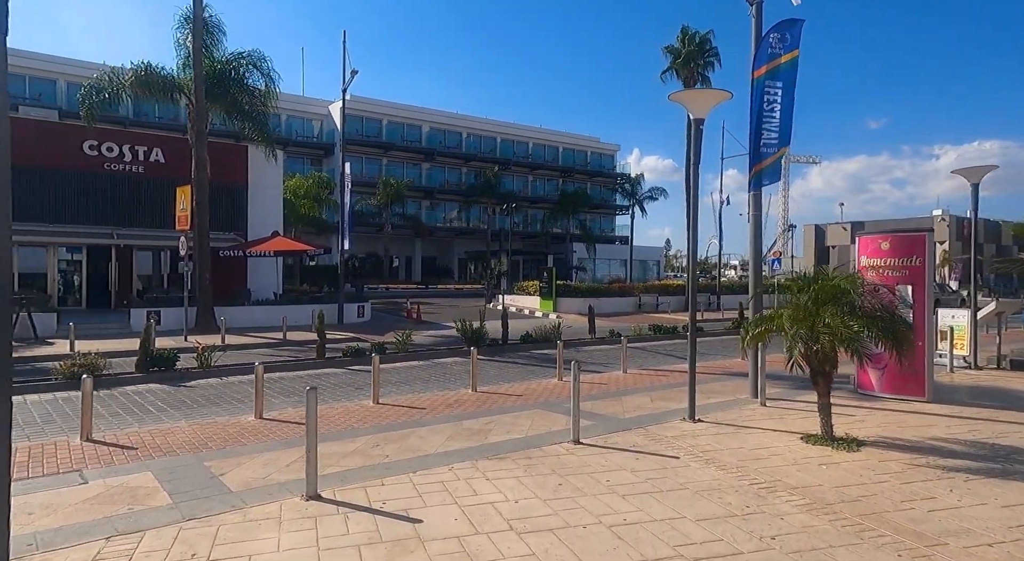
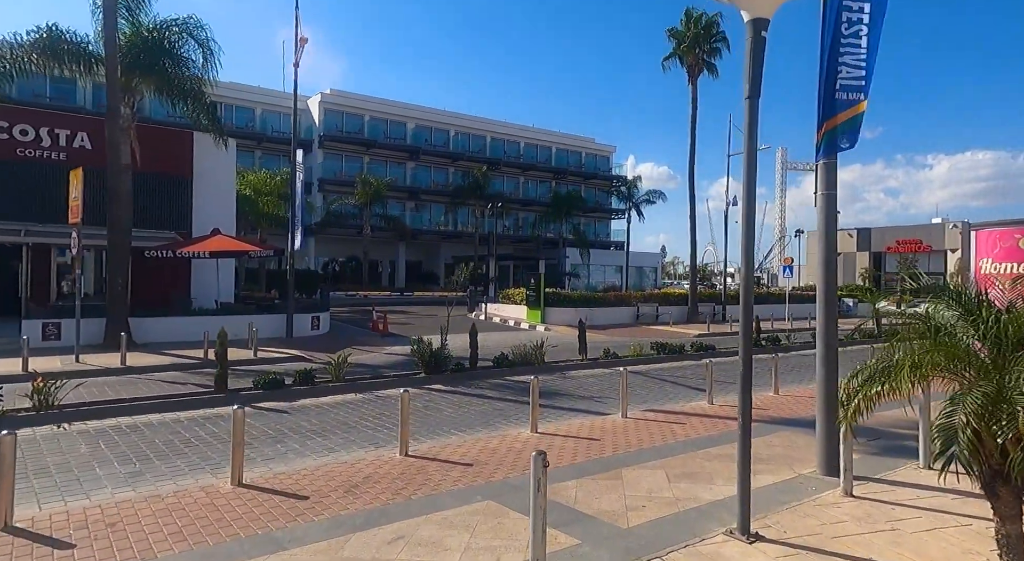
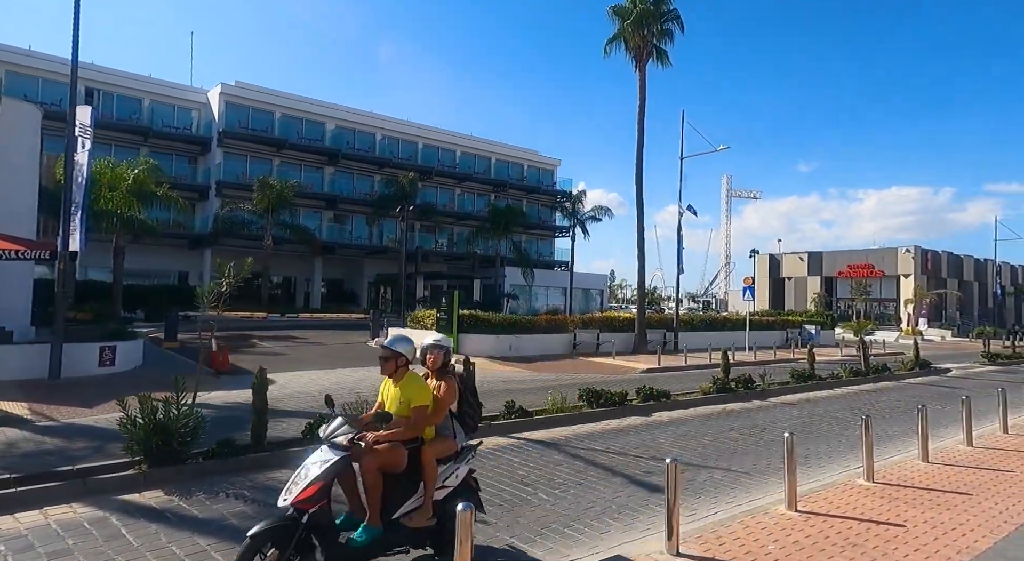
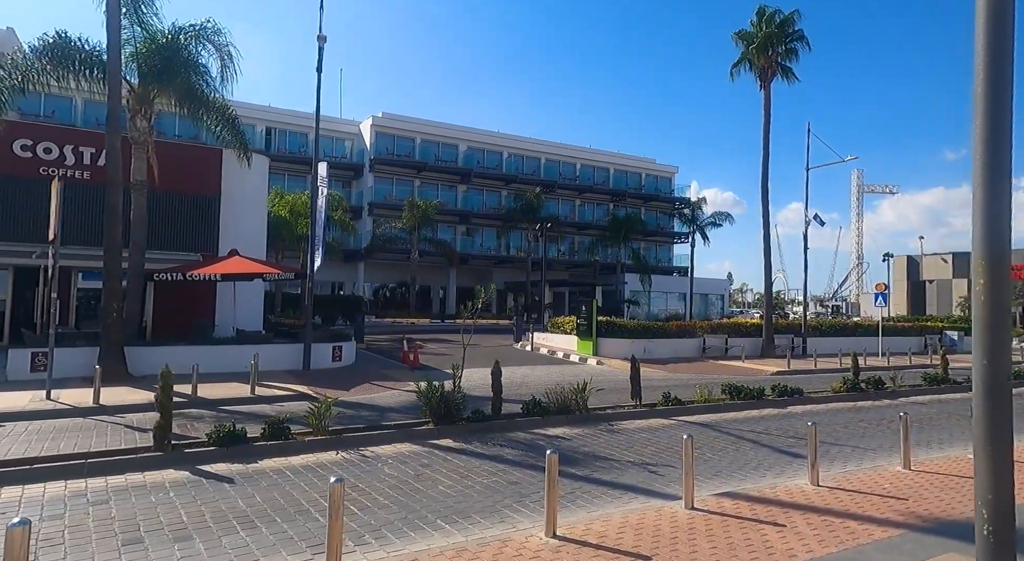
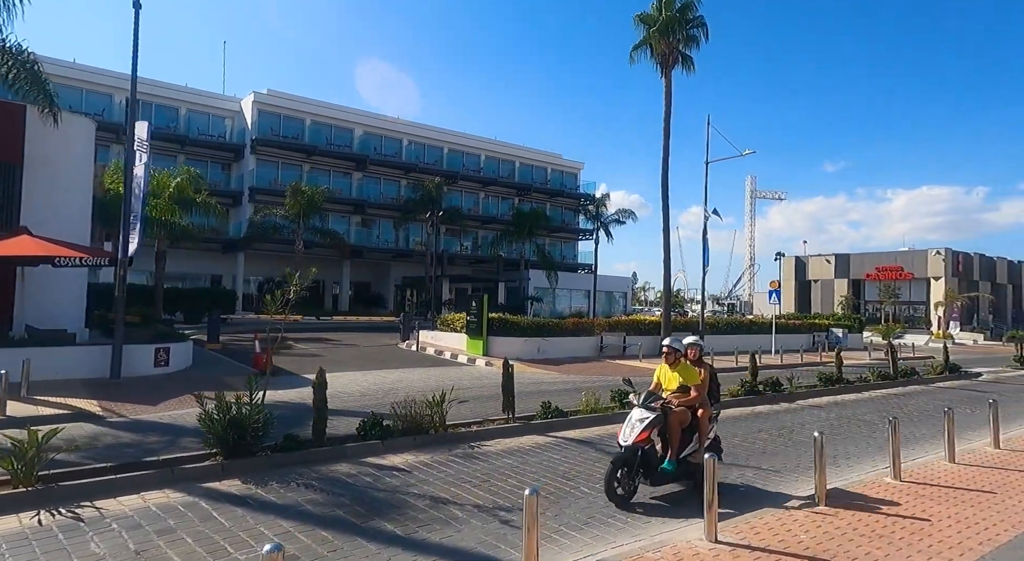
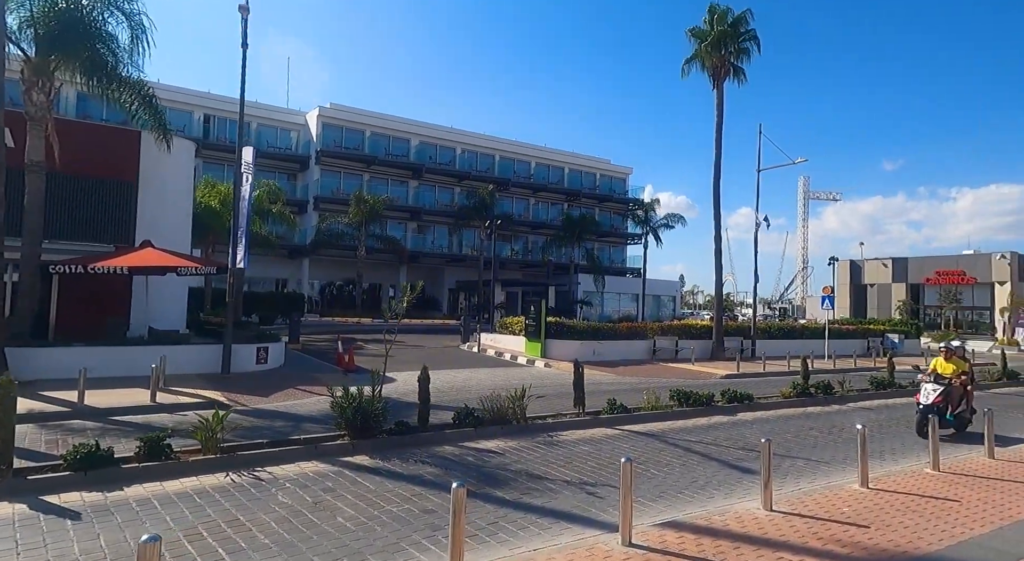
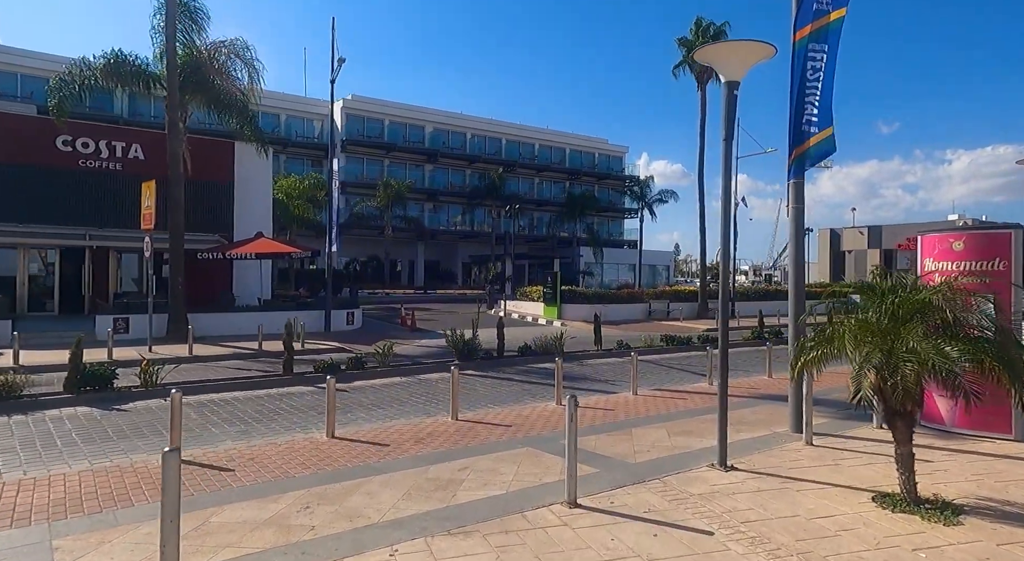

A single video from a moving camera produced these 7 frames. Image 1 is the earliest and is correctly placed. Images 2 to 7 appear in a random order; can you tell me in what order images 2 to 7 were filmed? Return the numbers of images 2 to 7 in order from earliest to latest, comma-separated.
7, 2, 4, 6, 5, 3
